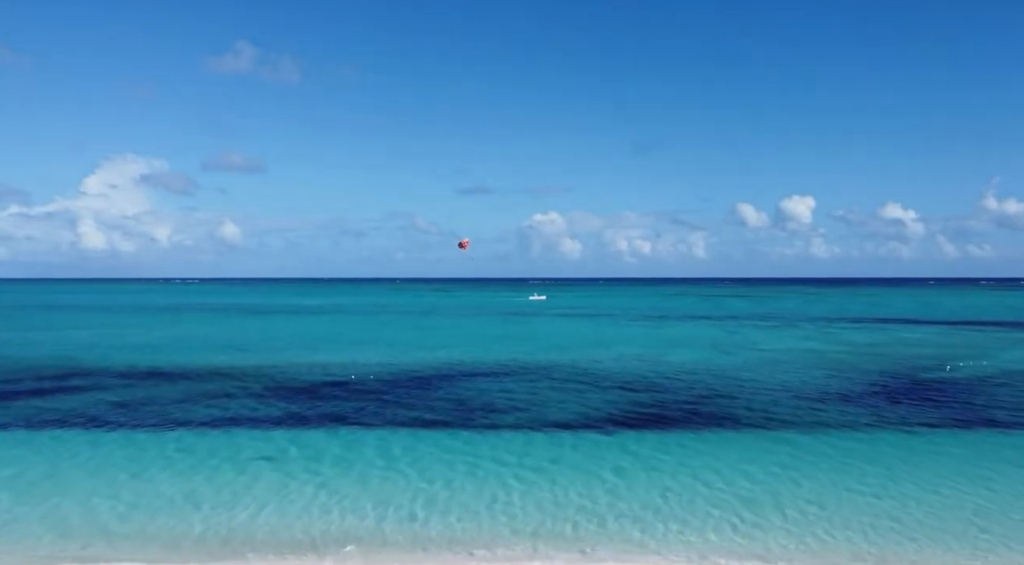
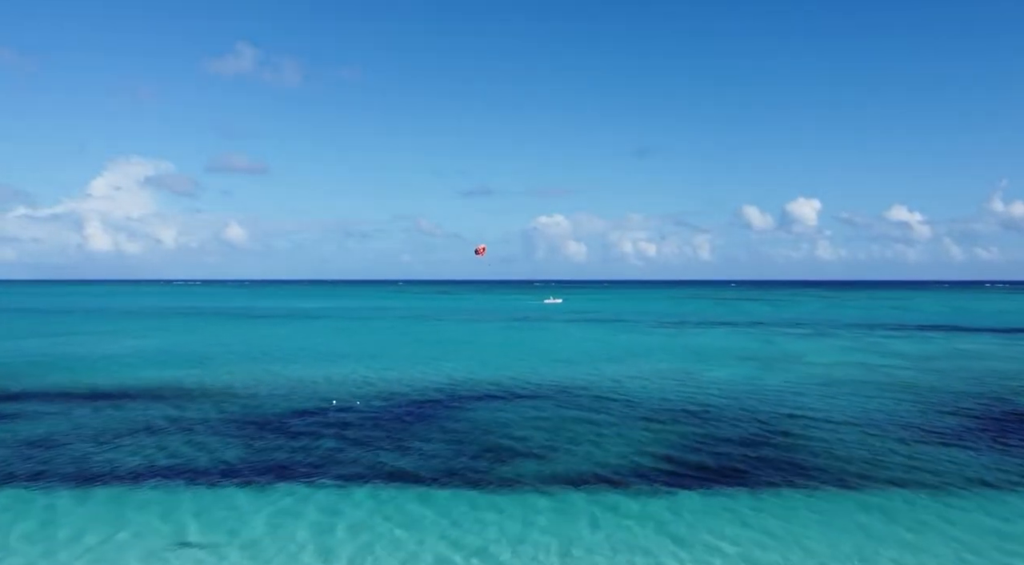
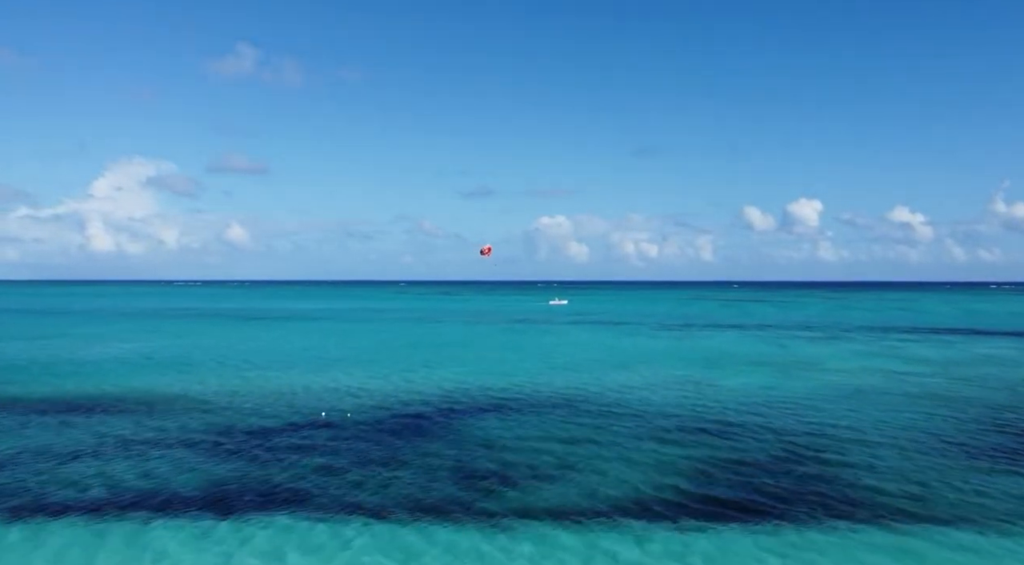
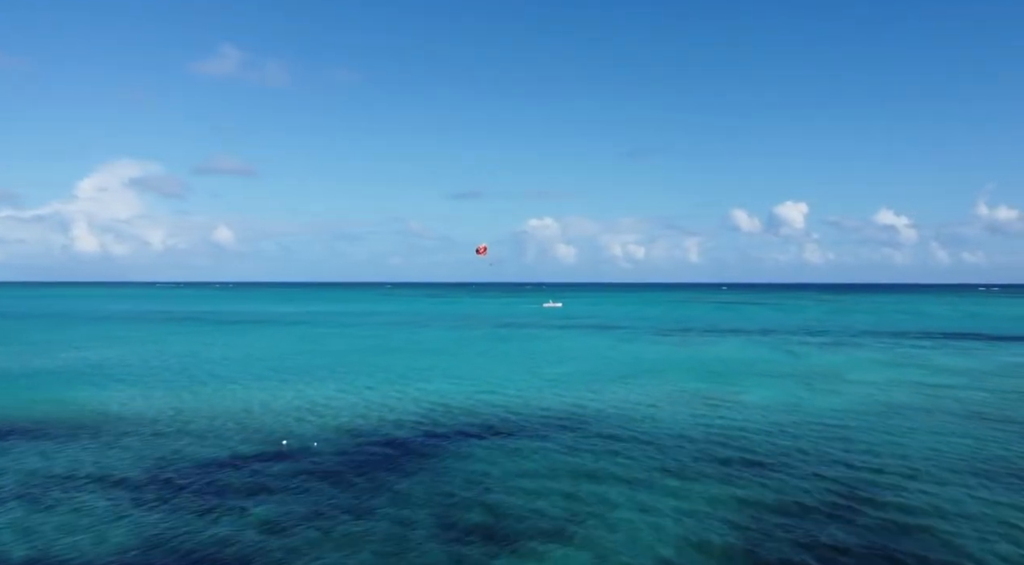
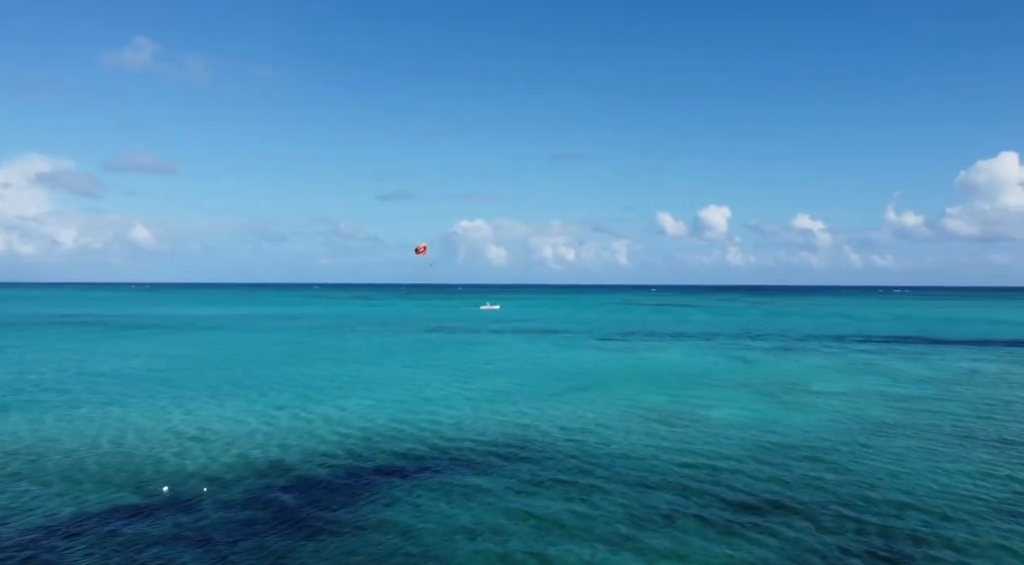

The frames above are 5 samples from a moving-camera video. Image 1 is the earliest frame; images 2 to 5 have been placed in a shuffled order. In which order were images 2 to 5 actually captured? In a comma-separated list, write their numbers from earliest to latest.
2, 3, 4, 5
